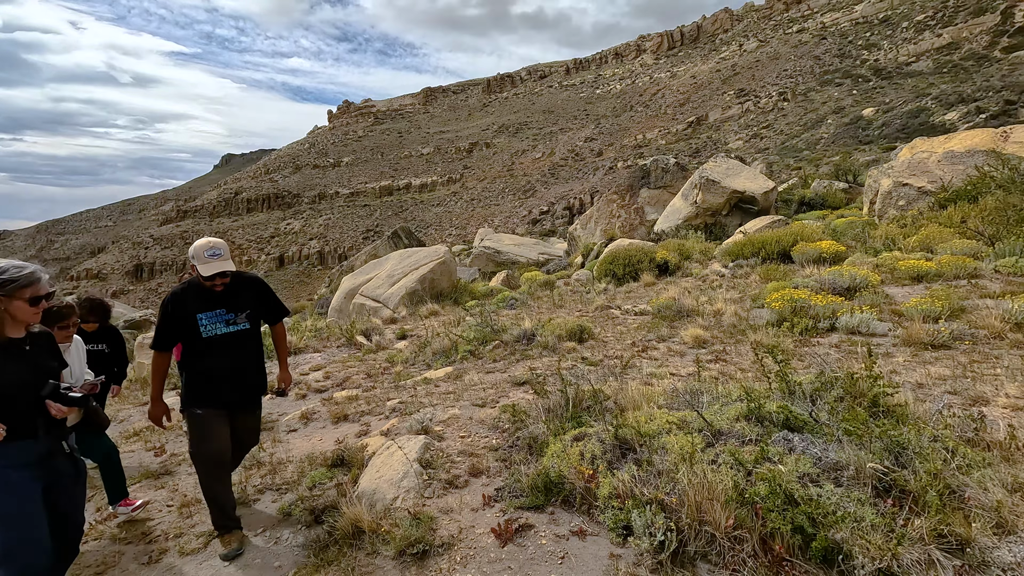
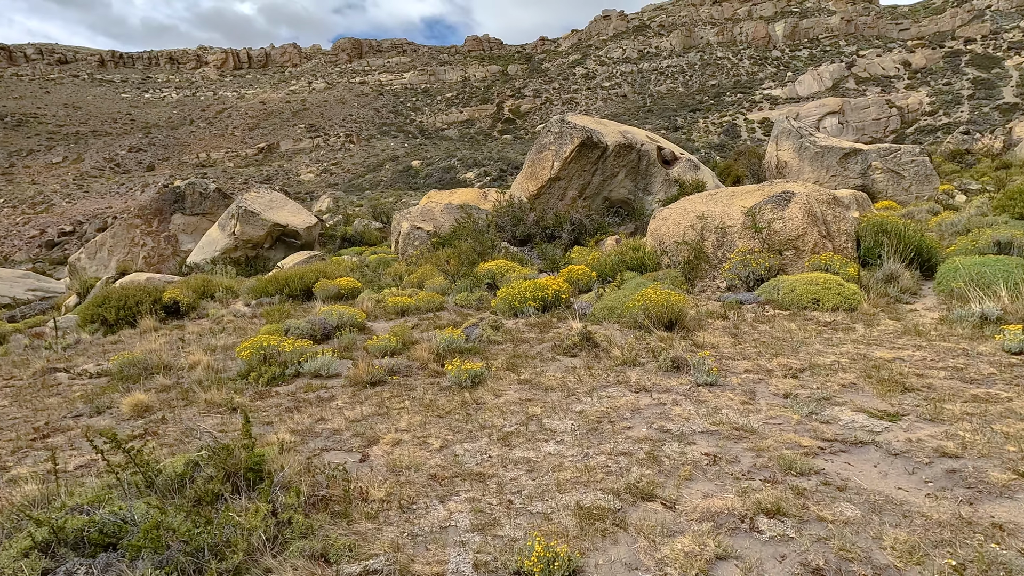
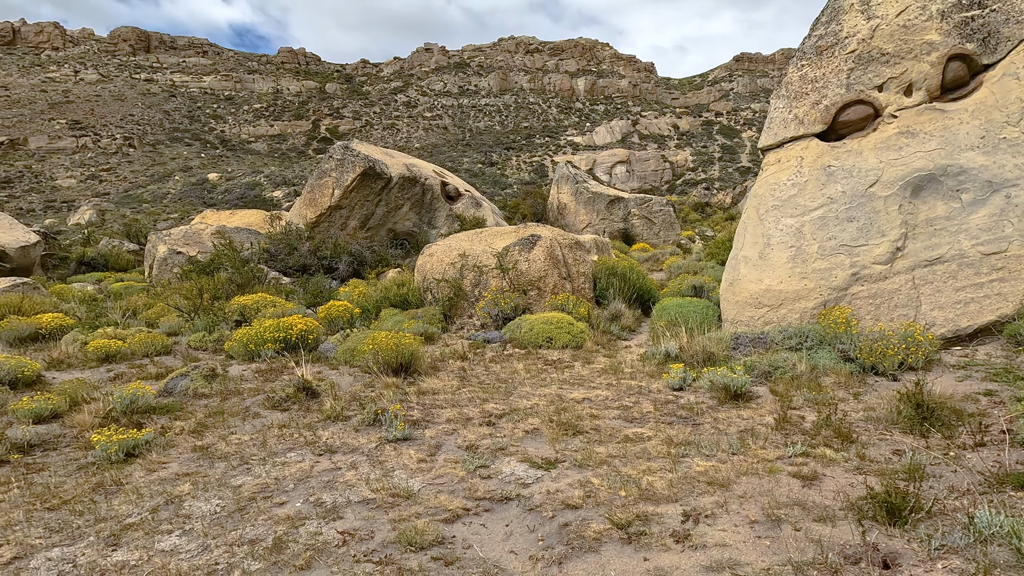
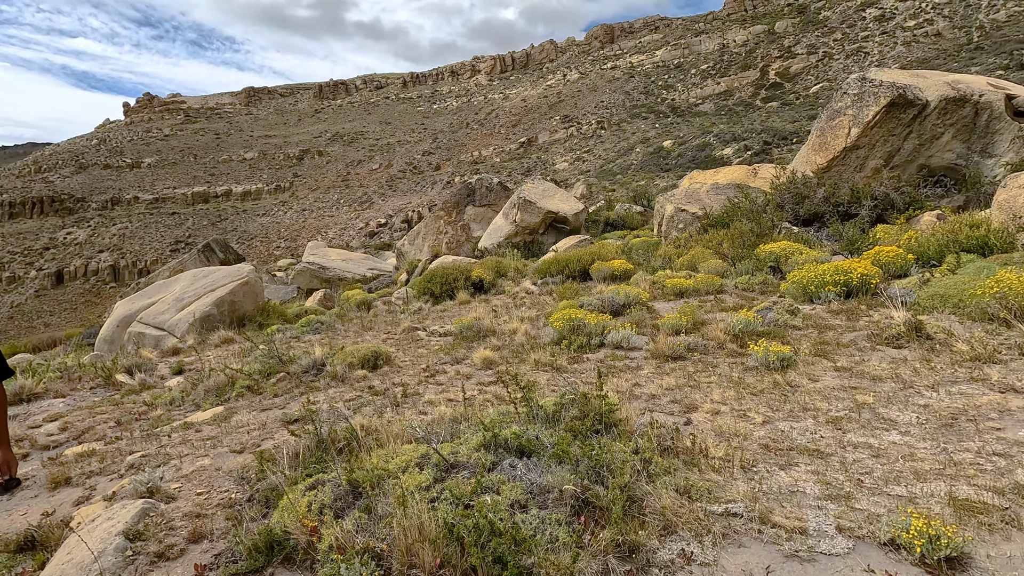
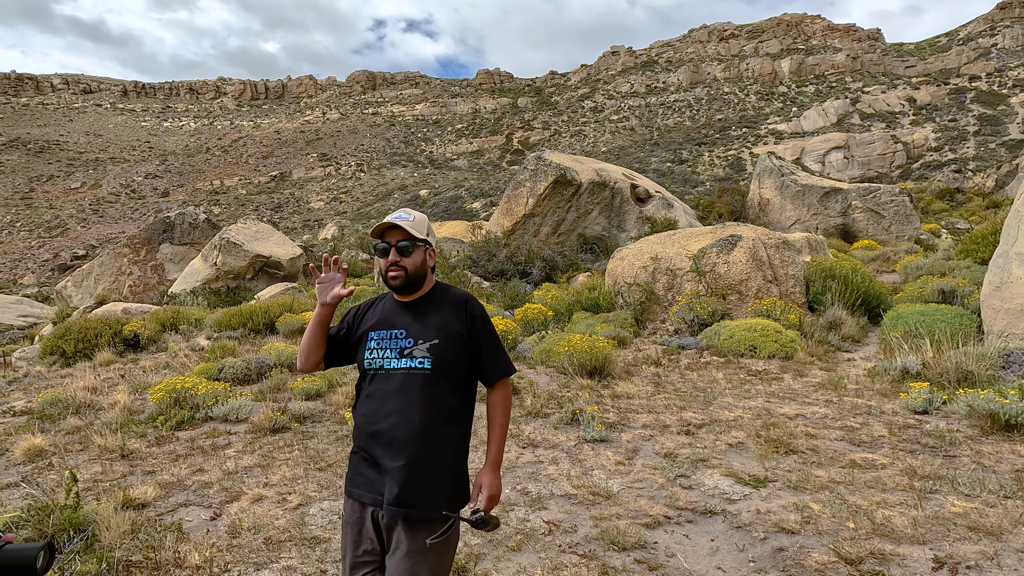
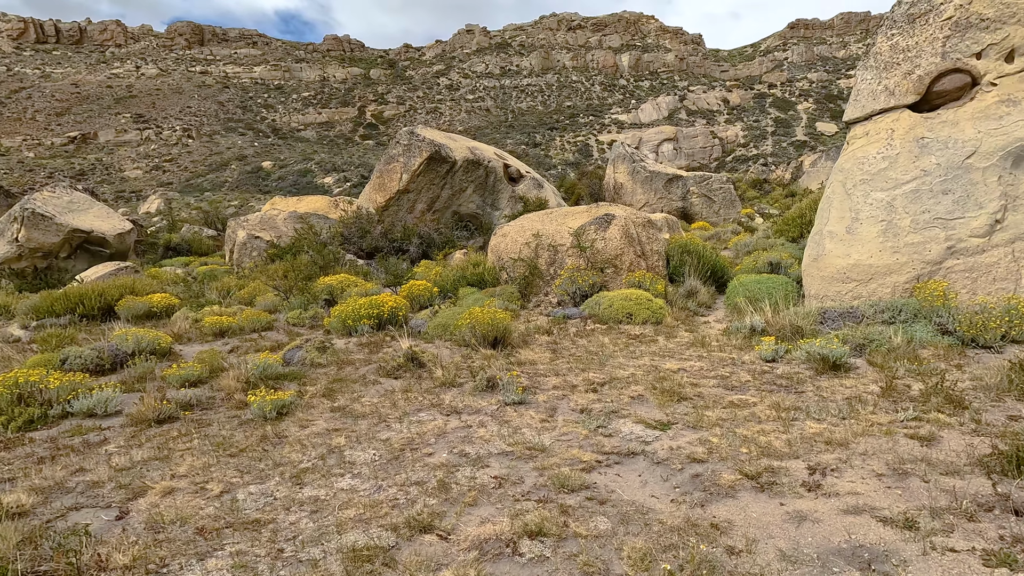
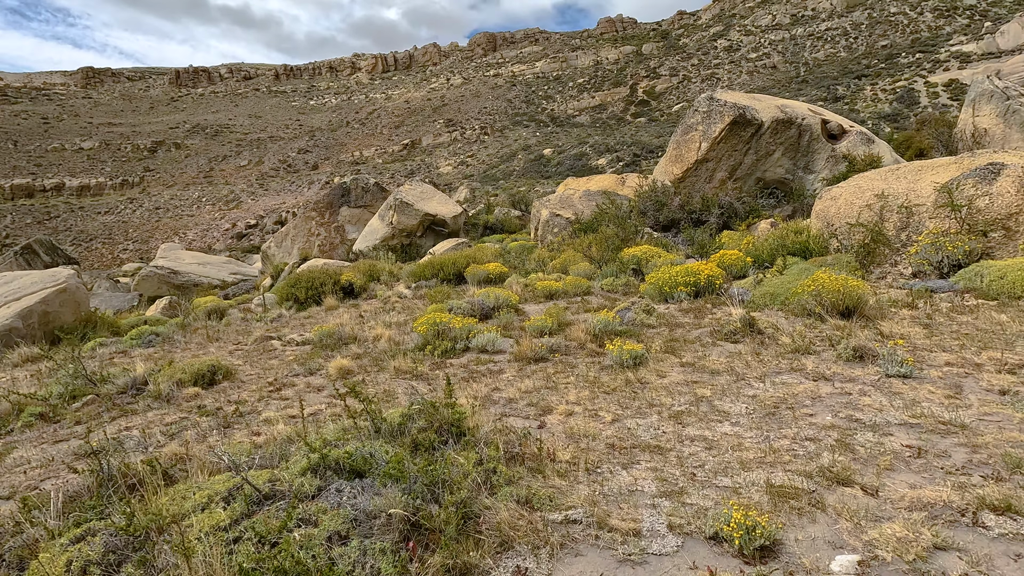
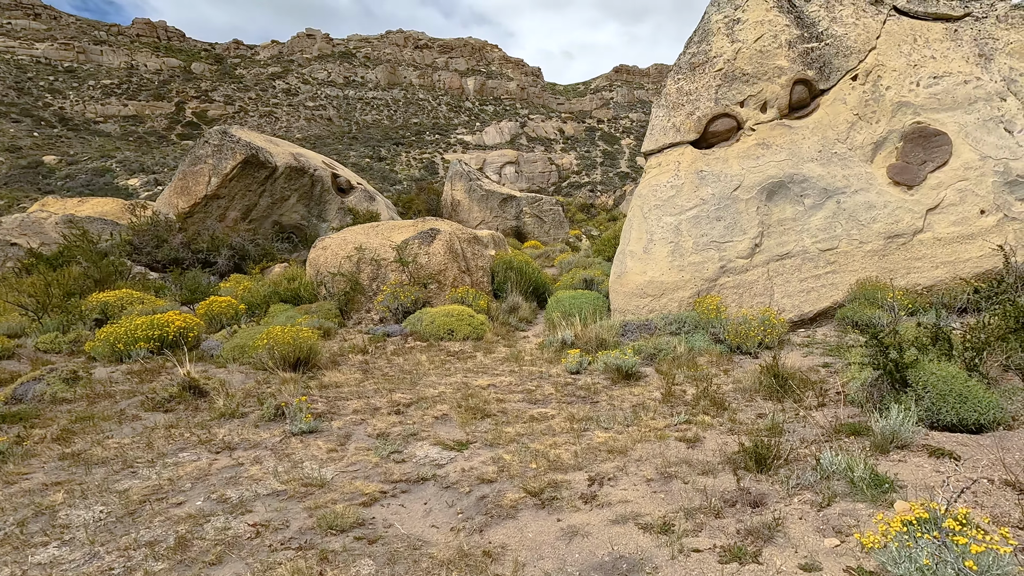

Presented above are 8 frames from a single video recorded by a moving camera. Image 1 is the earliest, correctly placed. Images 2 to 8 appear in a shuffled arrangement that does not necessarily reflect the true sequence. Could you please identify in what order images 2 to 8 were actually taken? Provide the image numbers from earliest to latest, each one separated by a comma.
4, 7, 2, 6, 8, 3, 5
